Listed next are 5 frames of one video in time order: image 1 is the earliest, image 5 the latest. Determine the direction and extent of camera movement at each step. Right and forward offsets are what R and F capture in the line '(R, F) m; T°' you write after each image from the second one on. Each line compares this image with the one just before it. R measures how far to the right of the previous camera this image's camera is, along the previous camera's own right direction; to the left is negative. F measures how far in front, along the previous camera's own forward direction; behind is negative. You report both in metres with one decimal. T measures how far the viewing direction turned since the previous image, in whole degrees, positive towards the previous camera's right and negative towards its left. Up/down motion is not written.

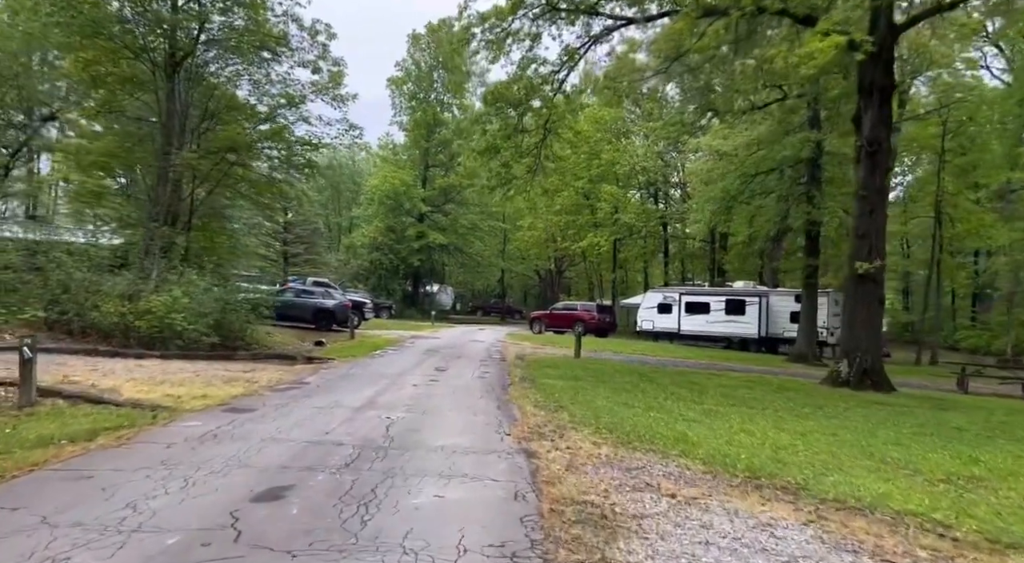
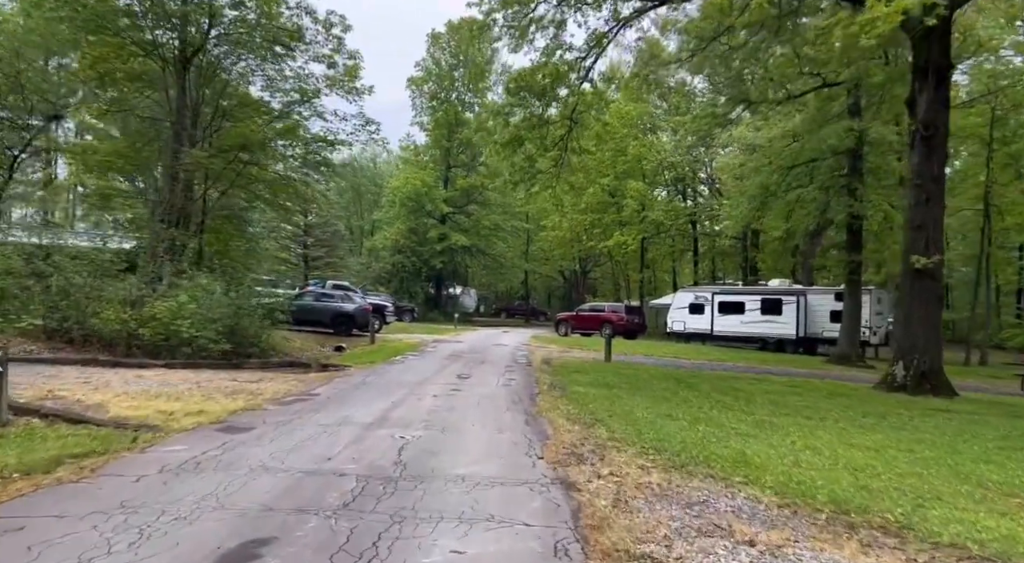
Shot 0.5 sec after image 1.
(-0.1, +1.0) m; -2°
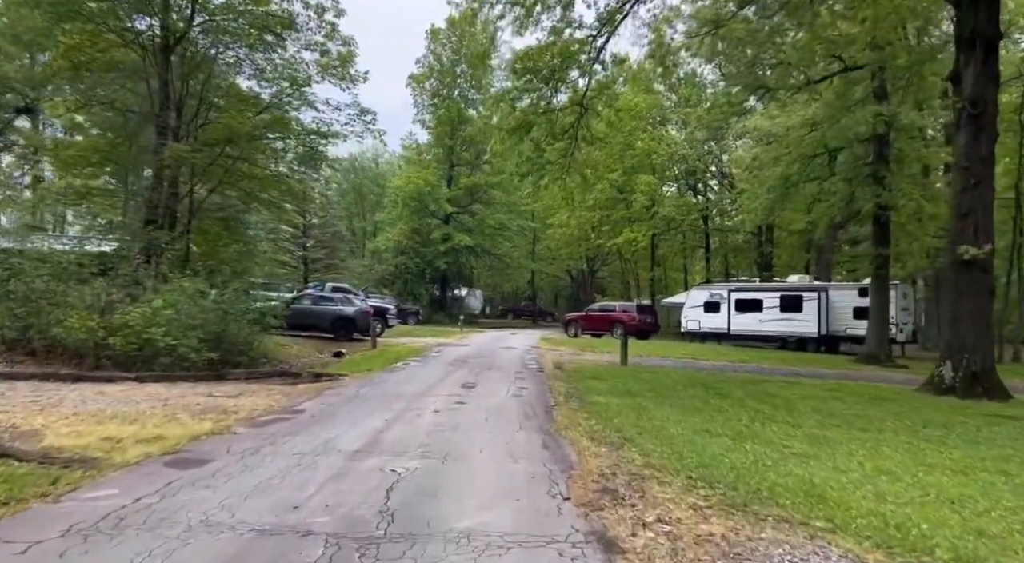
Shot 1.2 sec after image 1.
(-0.1, +1.2) m; 0°
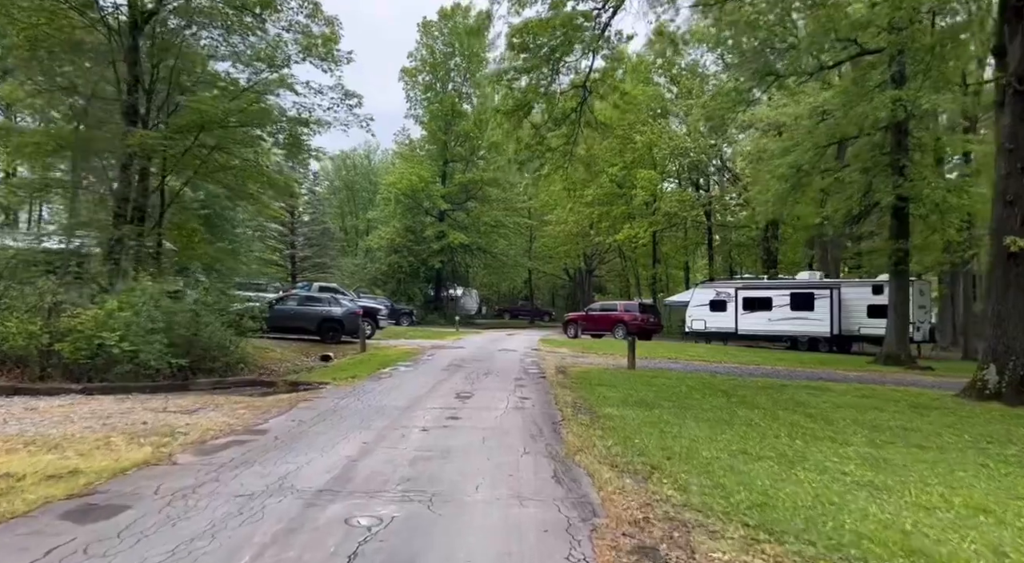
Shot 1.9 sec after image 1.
(-0.1, +1.3) m; 0°
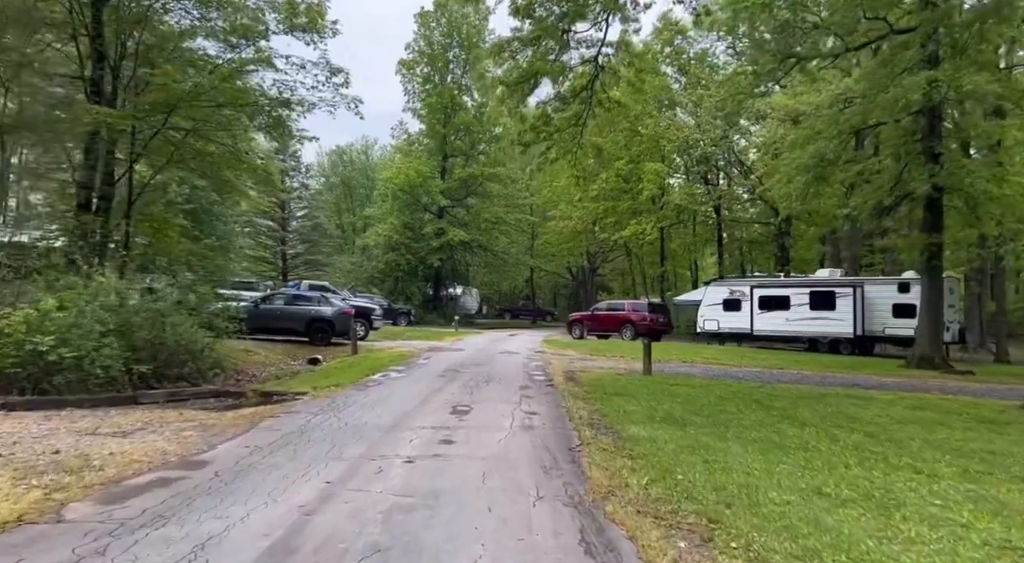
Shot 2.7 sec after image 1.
(-0.1, +1.5) m; 0°
